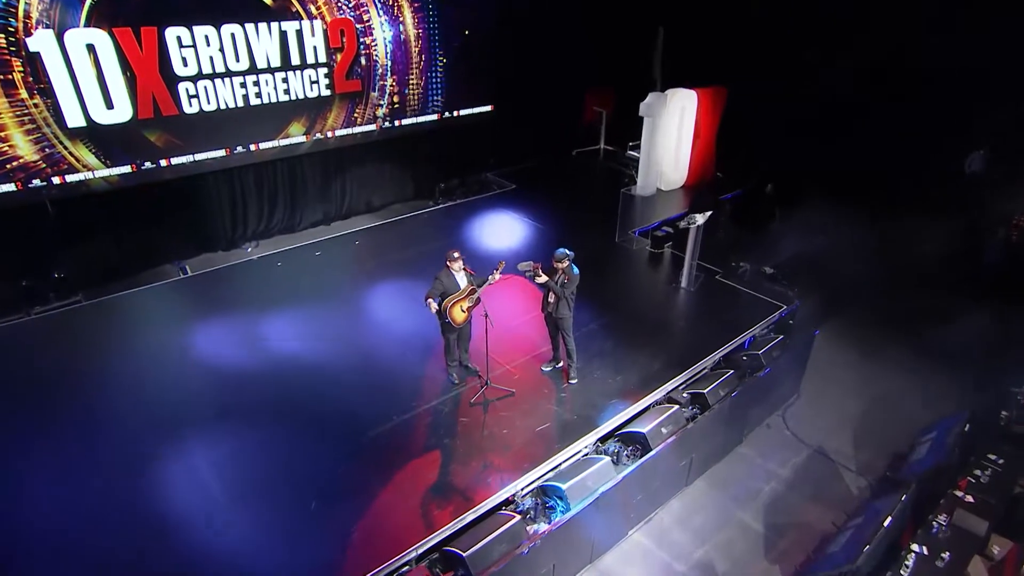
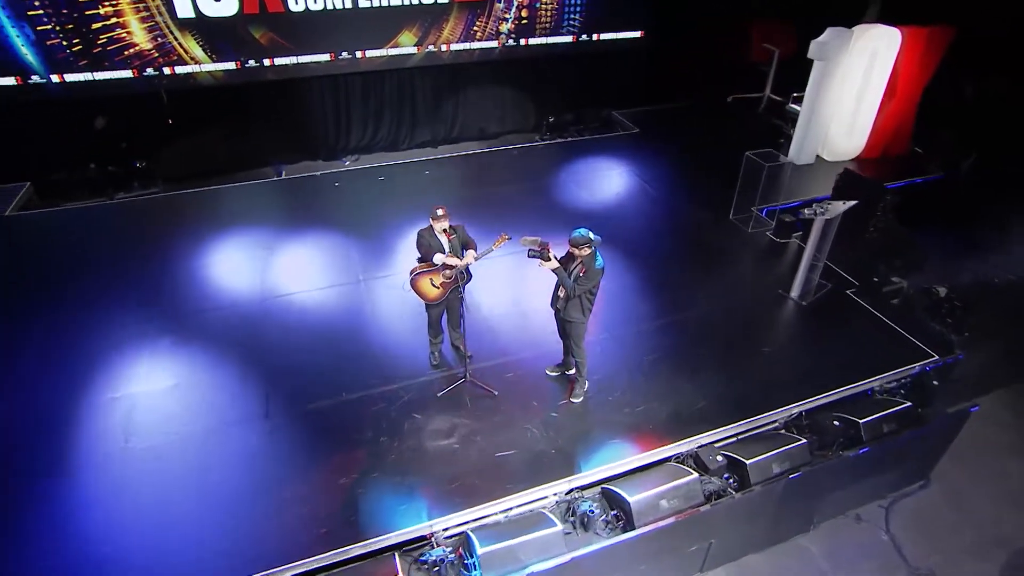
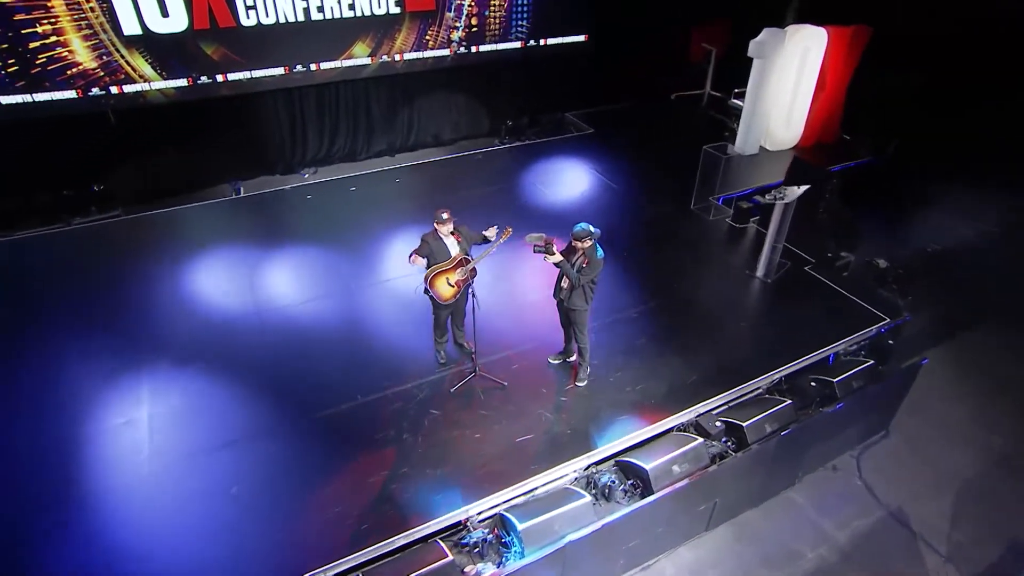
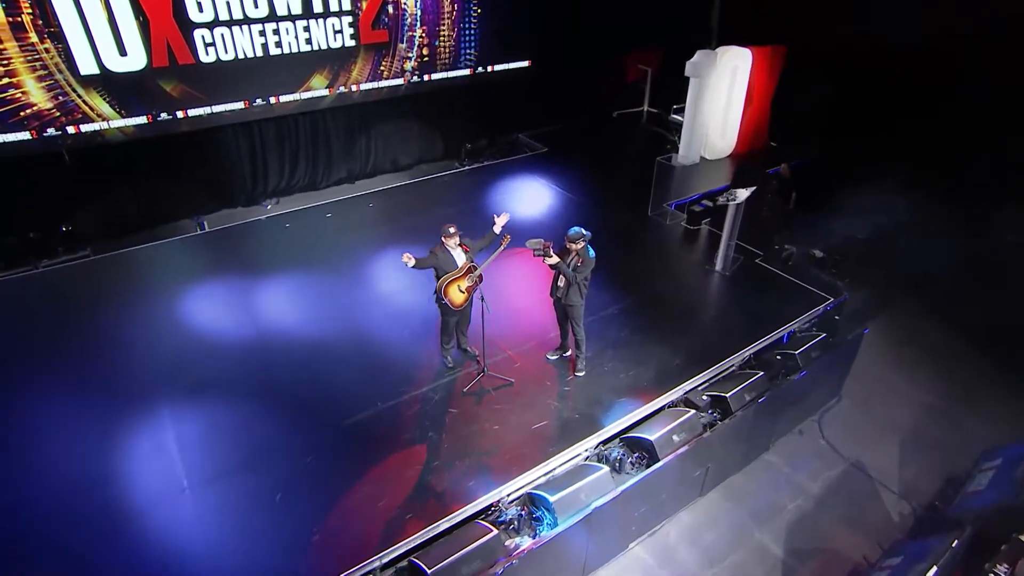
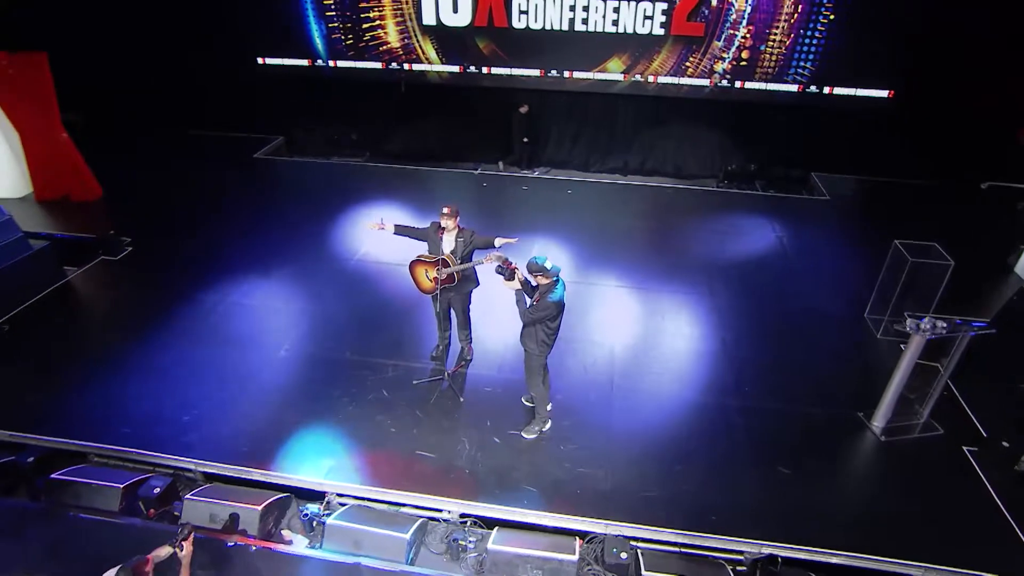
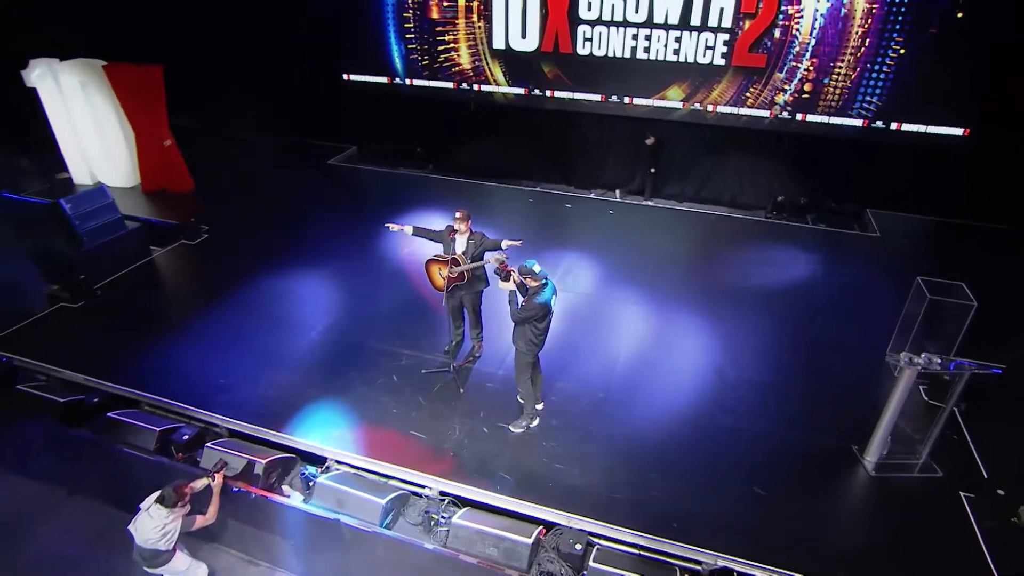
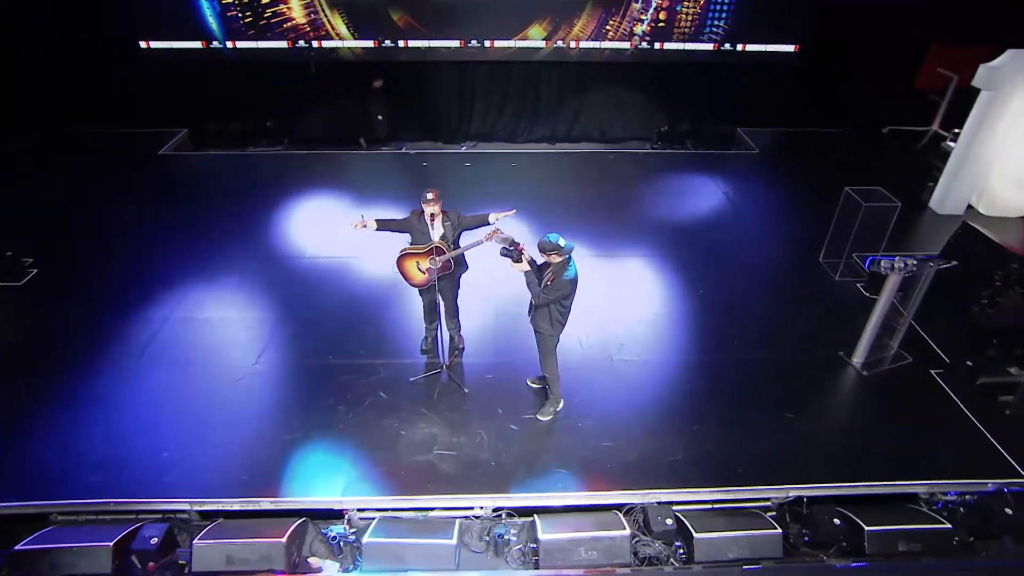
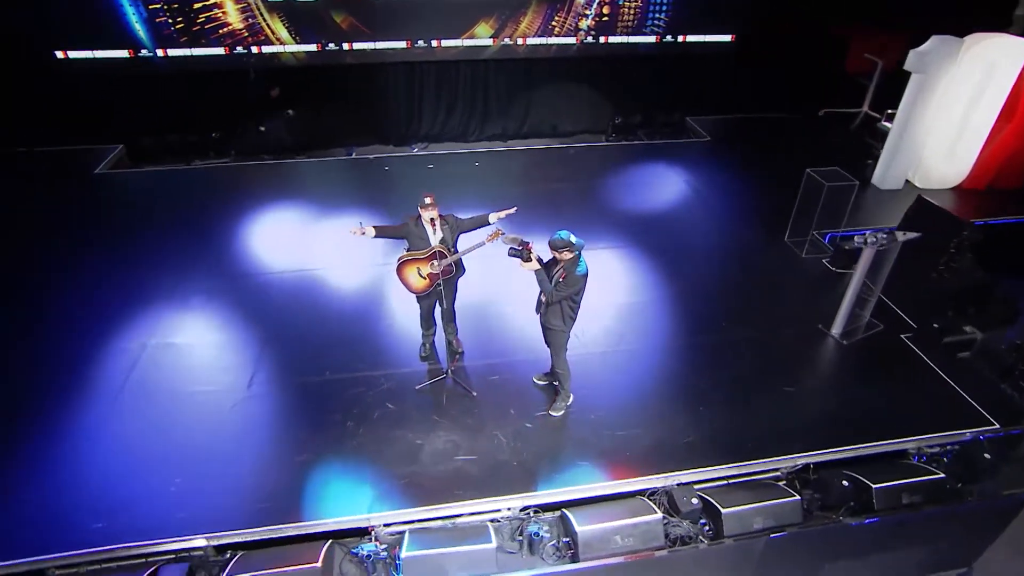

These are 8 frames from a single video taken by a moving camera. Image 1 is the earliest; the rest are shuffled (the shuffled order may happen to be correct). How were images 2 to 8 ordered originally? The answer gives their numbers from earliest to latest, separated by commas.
4, 3, 2, 8, 7, 5, 6
